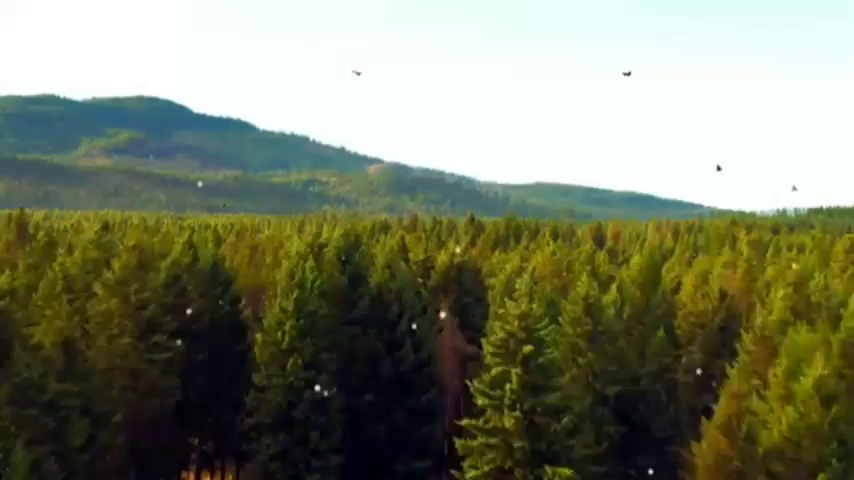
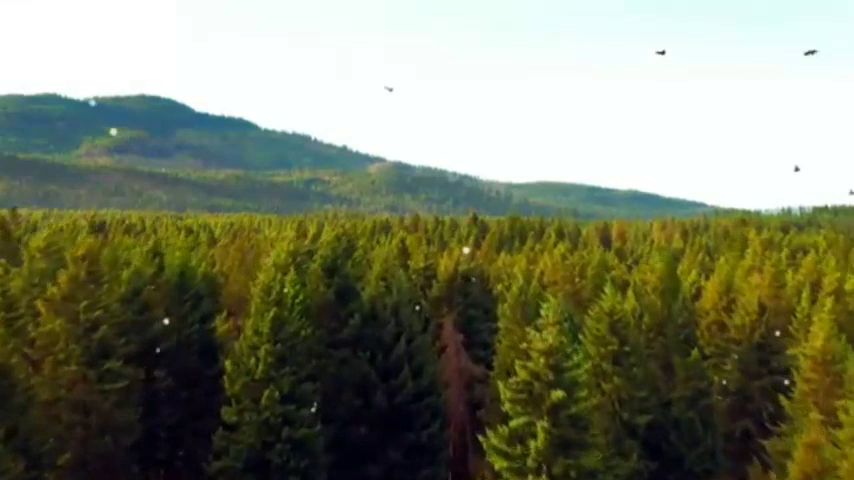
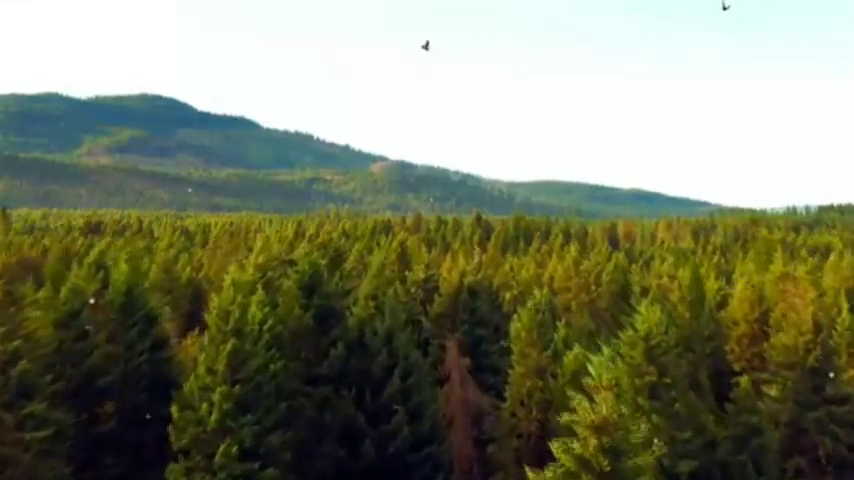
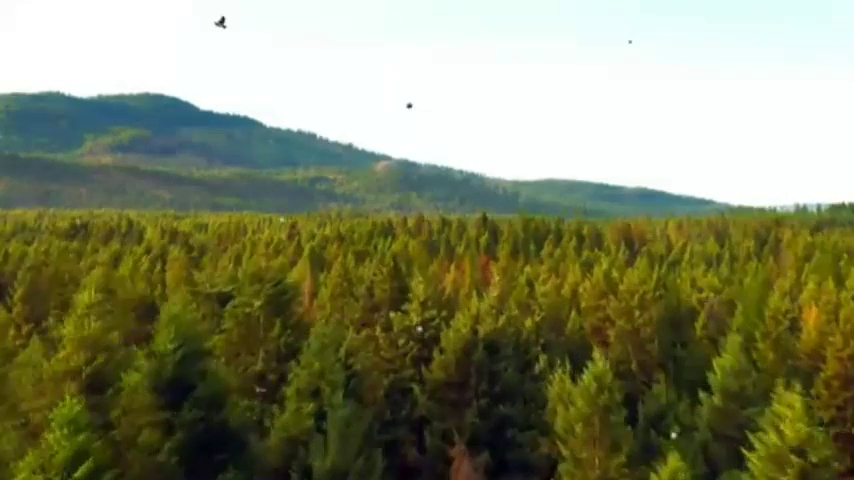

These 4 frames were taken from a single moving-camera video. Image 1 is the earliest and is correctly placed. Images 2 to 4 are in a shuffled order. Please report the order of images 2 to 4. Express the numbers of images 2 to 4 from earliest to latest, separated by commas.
2, 3, 4
